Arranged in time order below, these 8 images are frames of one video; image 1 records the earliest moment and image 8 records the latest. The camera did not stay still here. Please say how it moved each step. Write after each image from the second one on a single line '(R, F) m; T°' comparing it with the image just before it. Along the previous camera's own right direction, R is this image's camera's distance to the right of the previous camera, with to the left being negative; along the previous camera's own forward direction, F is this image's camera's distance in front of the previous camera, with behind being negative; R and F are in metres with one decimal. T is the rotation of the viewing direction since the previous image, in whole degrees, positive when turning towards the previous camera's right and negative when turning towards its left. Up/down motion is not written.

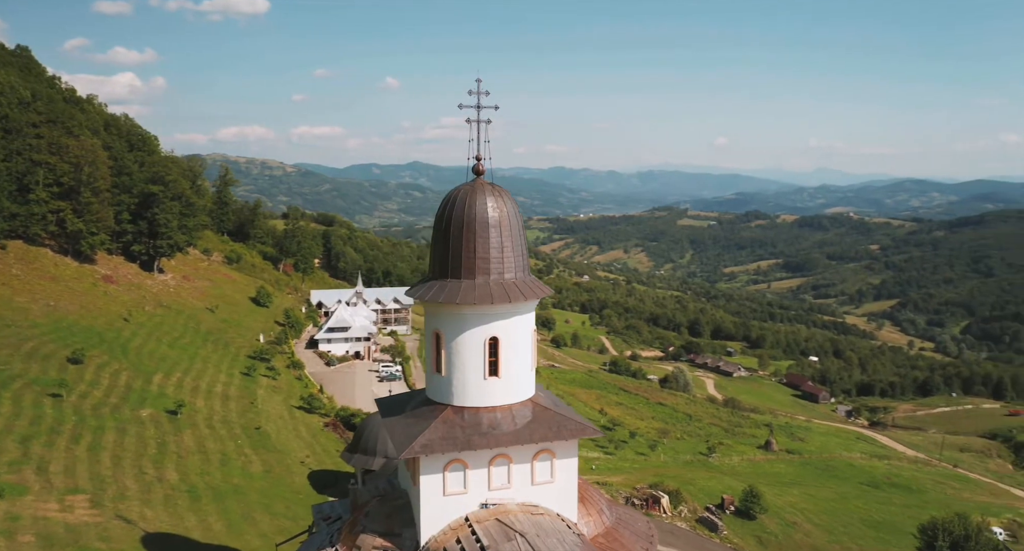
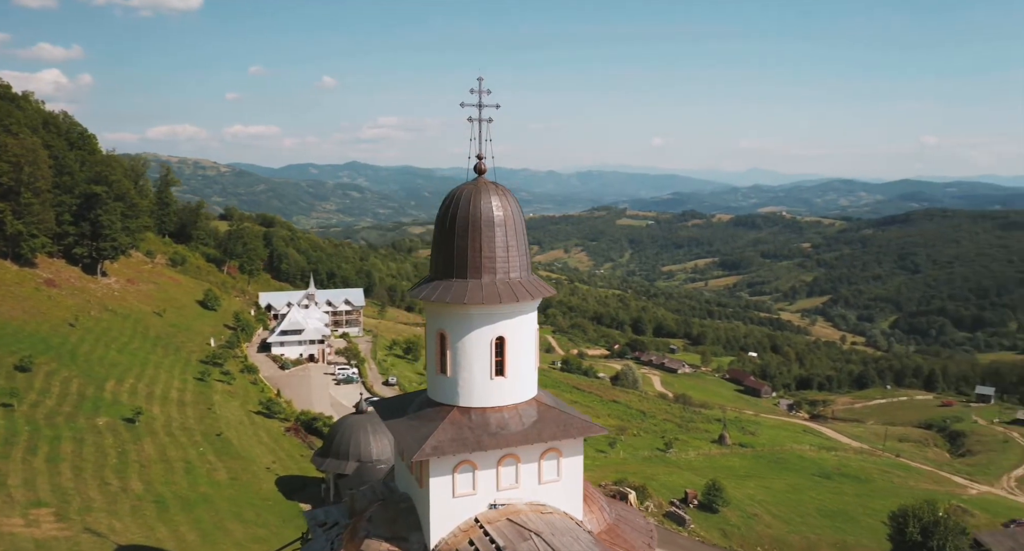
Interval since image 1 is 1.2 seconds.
(-1.0, +0.1) m; +4°
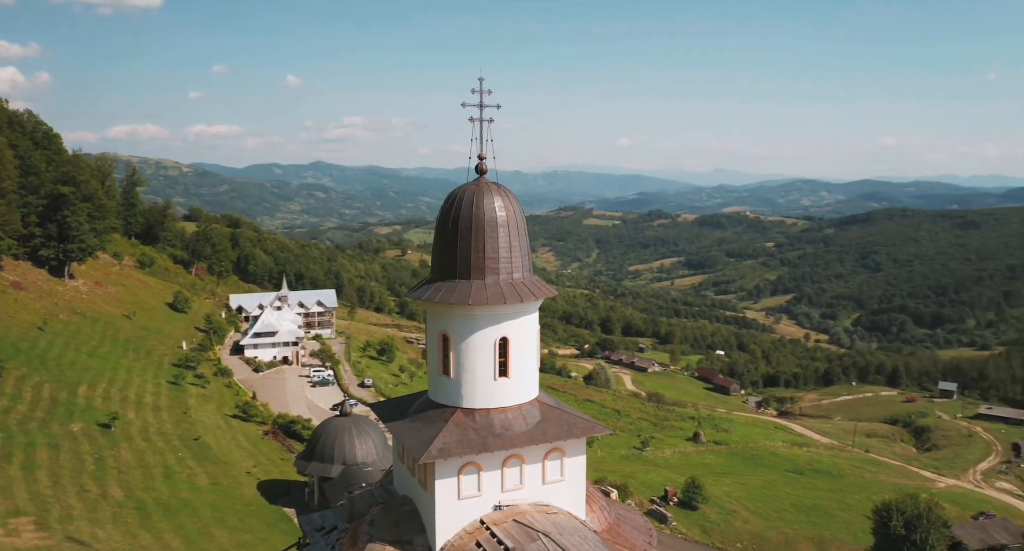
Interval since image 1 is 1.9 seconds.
(-0.5, 0.0) m; +2°
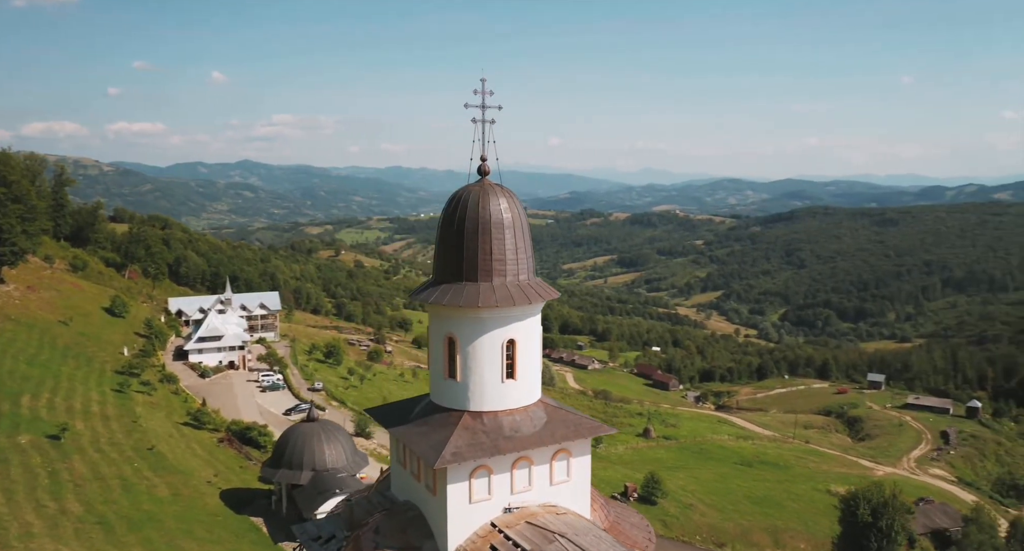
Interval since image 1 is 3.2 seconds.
(-1.1, +0.1) m; +5°
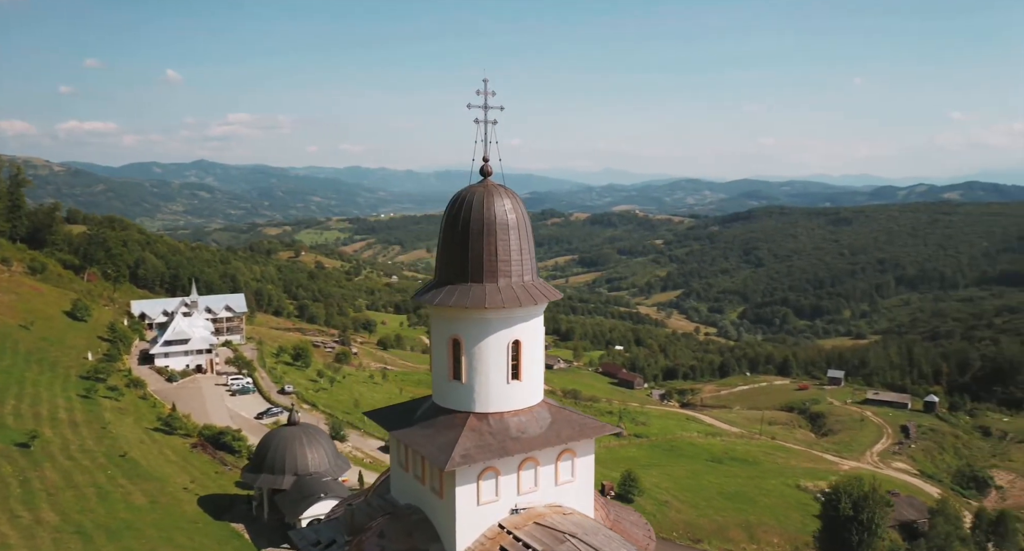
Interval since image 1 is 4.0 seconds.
(-0.6, 0.0) m; +3°
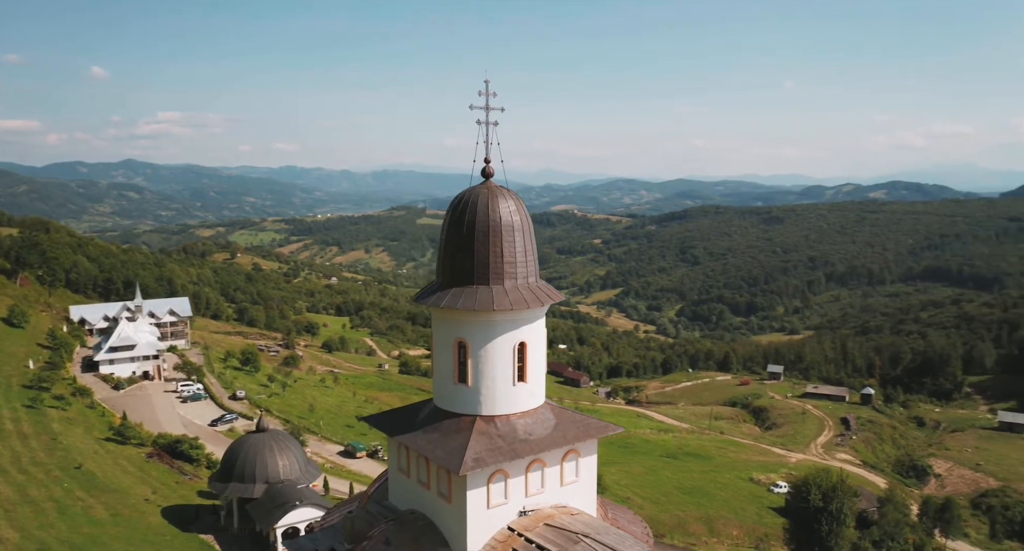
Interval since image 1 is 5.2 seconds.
(-1.0, +0.1) m; +4°
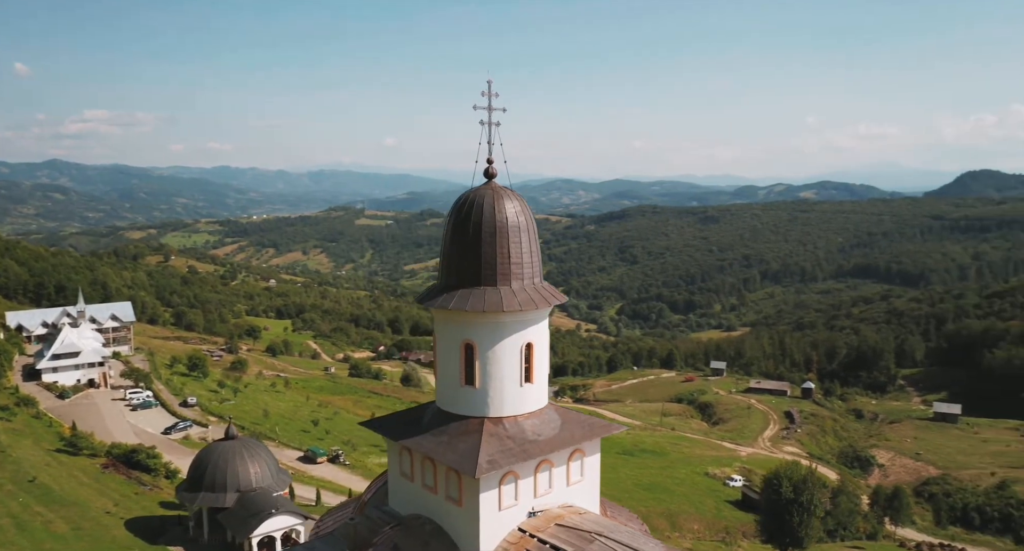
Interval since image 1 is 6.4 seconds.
(-1.0, 0.0) m; +4°
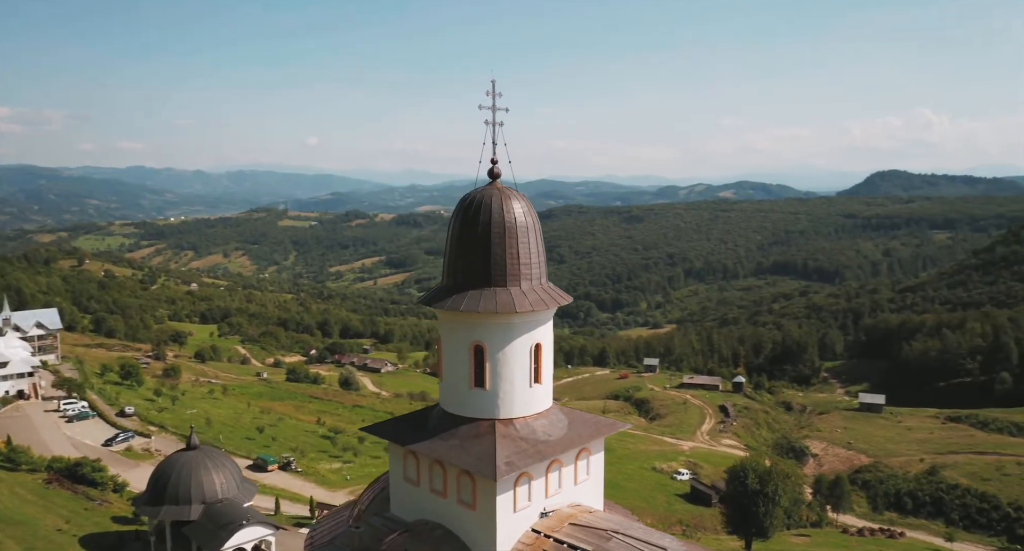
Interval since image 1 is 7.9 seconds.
(-1.2, 0.0) m; +5°
